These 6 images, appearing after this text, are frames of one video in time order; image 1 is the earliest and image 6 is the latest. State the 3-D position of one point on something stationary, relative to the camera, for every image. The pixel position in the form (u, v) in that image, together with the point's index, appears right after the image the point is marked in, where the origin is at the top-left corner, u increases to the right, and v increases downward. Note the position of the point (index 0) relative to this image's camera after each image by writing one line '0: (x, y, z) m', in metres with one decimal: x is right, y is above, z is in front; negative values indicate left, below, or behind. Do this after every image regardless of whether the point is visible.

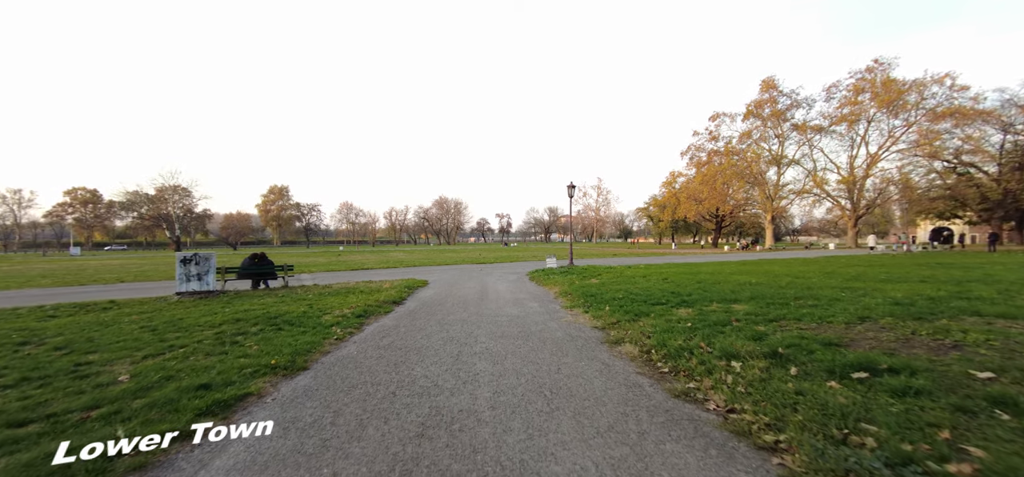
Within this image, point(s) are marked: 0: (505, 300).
0: (-0.3, -2.1, +12.0) m
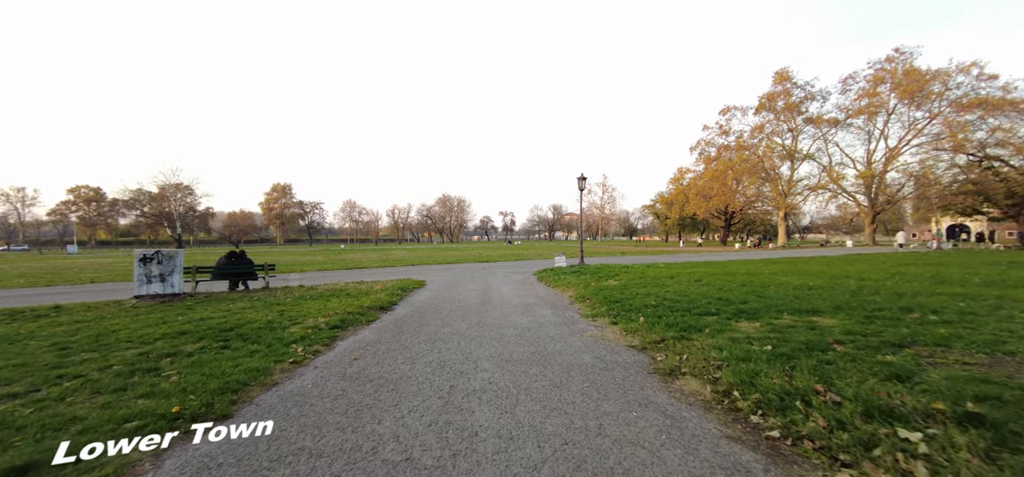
0: (-0.1, -1.9, +10.3) m
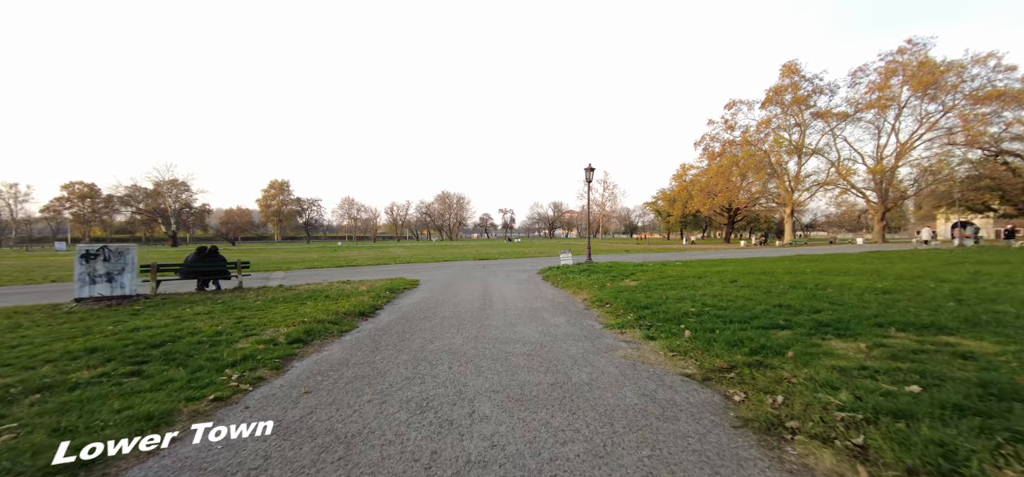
0: (+0.1, -1.8, +8.8) m
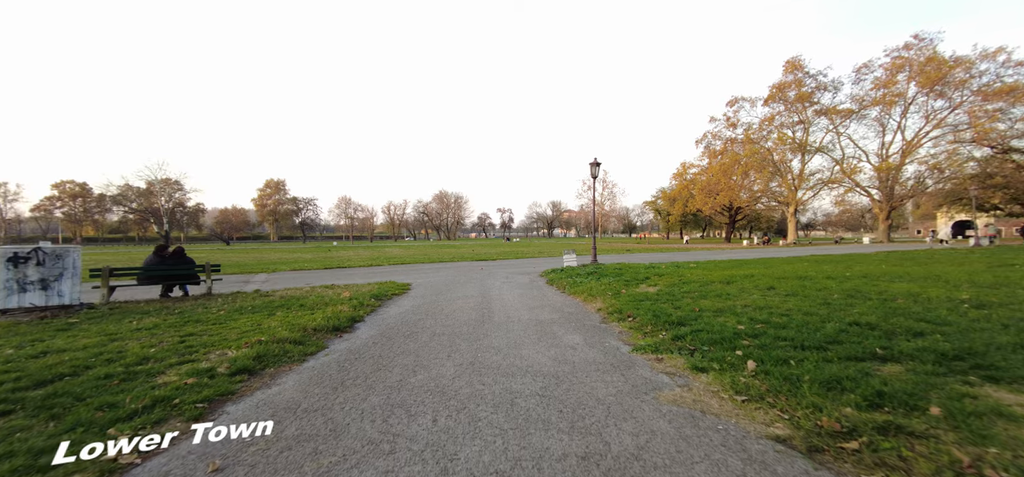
0: (+0.1, -1.8, +7.4) m
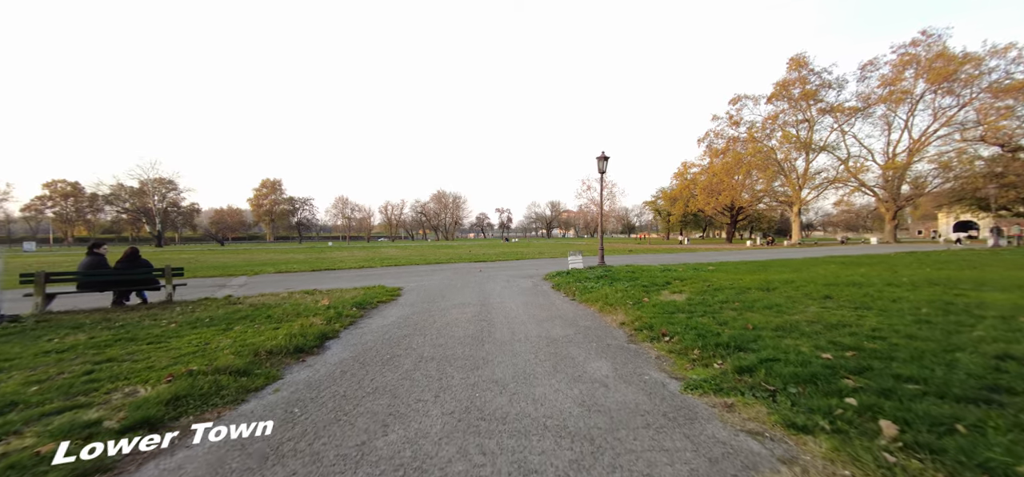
0: (+0.2, -1.8, +6.0) m
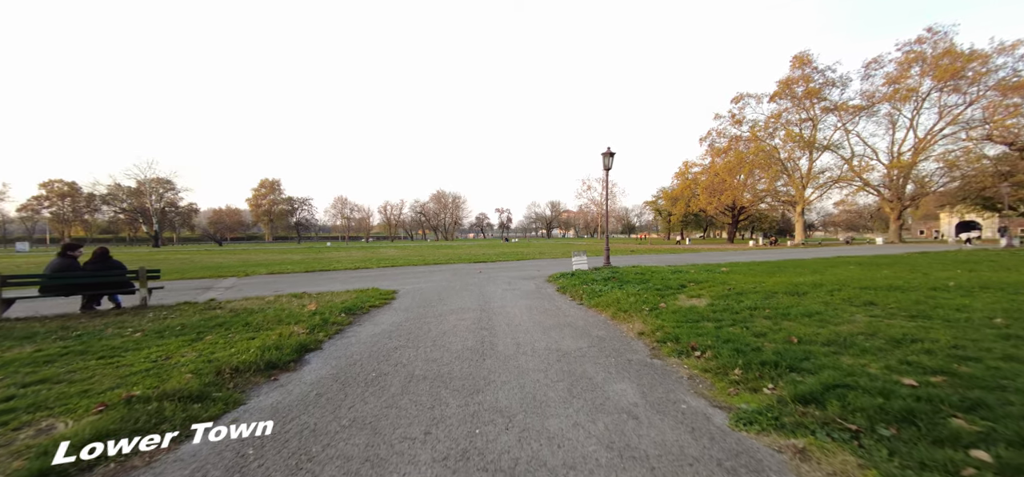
0: (+0.3, -1.7, +5.2) m
